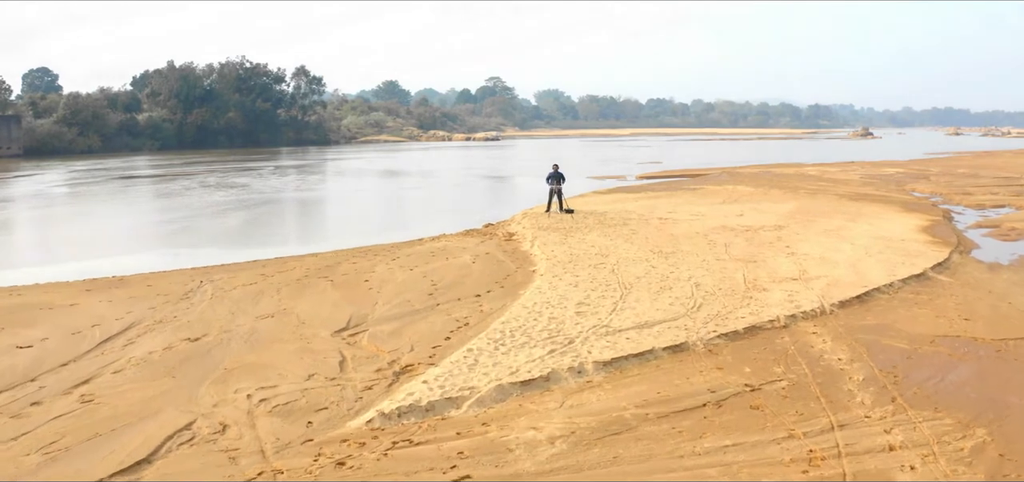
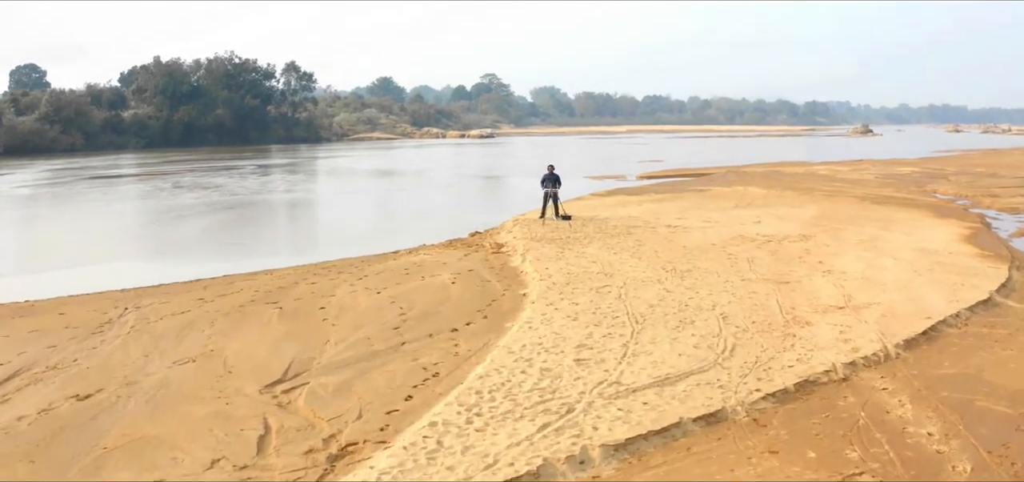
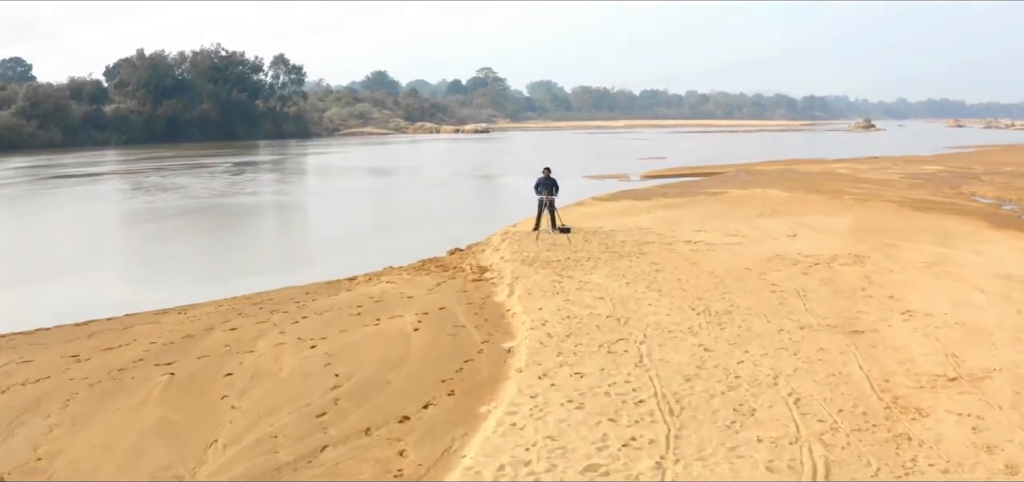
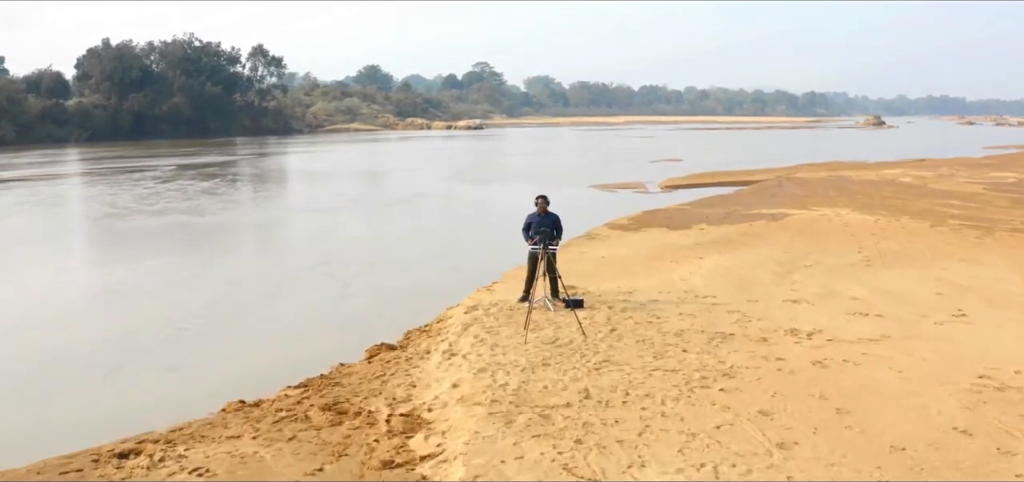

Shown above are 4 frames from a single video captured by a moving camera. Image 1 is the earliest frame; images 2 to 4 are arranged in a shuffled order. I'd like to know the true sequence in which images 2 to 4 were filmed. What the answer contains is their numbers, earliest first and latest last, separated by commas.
2, 3, 4
